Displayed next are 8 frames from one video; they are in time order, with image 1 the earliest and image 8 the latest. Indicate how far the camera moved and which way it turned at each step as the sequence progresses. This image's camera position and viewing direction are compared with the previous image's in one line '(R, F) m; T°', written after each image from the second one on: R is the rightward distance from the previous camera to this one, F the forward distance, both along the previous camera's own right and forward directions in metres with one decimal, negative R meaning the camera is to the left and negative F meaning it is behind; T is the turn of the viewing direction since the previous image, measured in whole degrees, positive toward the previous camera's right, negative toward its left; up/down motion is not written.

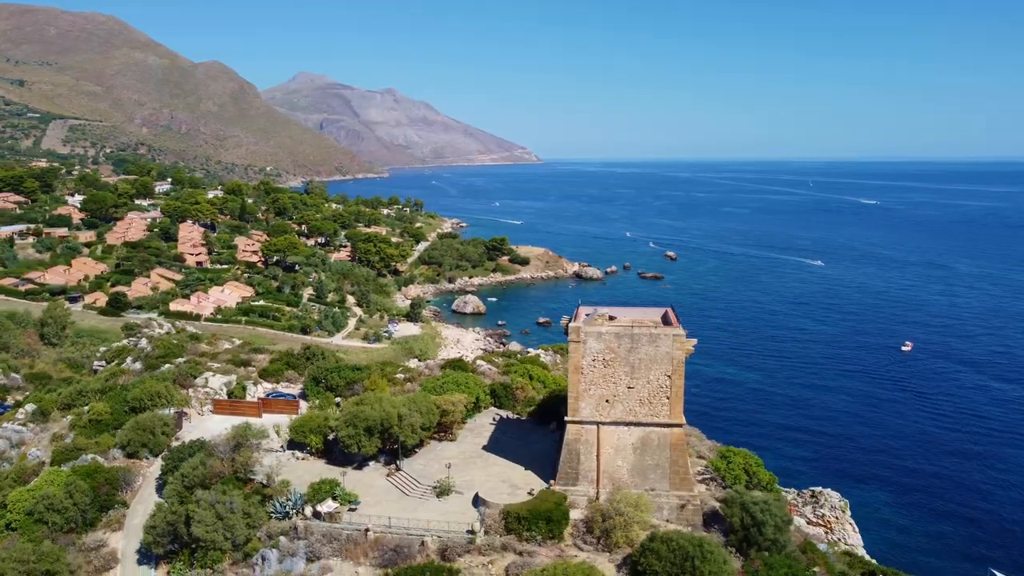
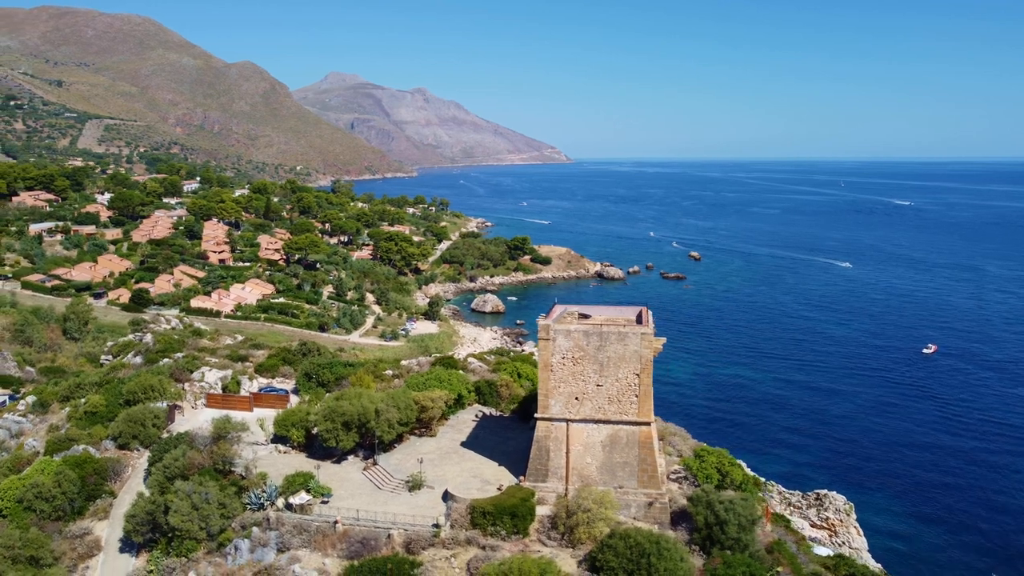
(+0.9, -0.1) m; -2°
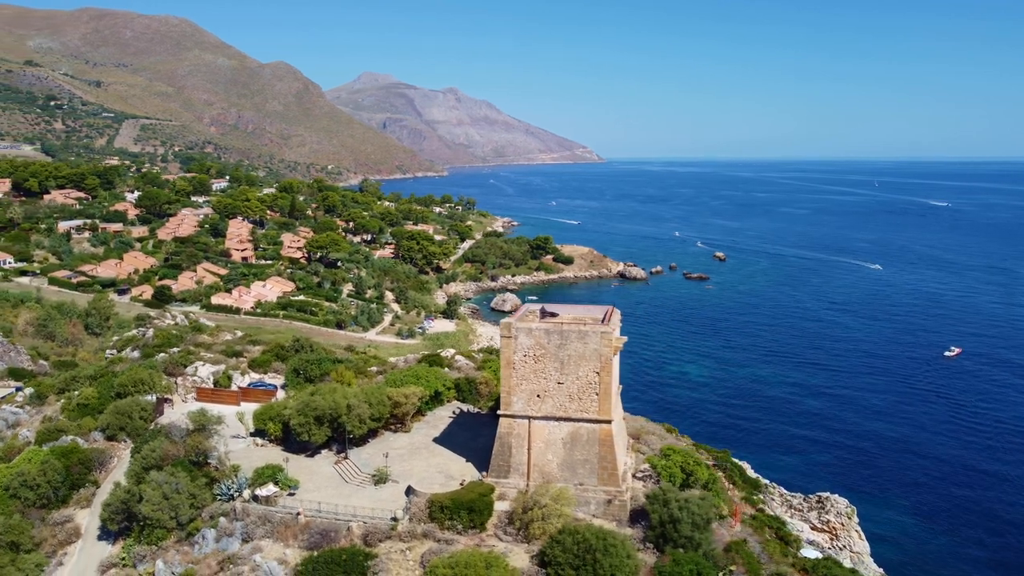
(+1.1, -0.1) m; -2°
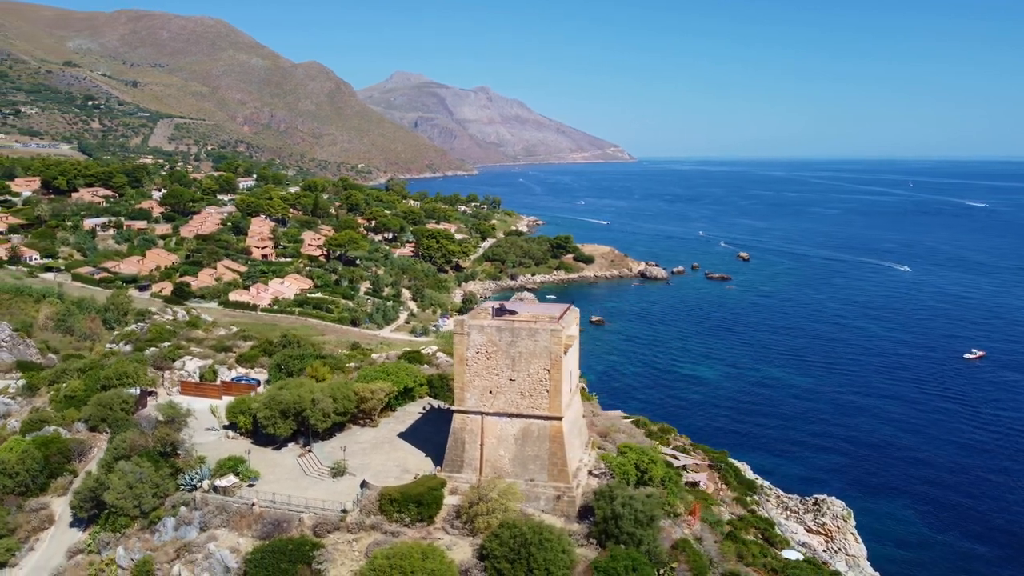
(+1.3, -0.1) m; -2°
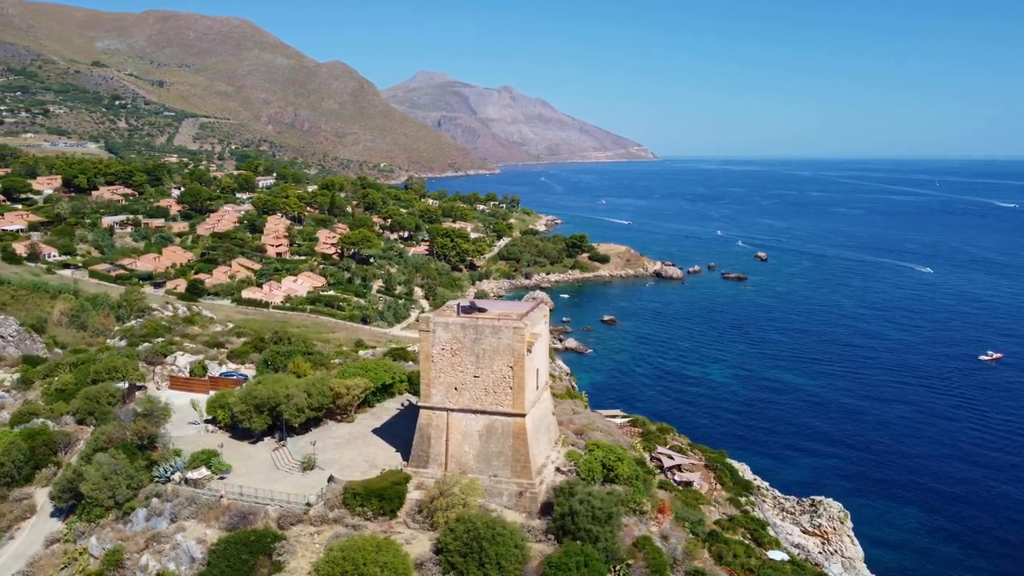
(+0.9, -0.1) m; -1°
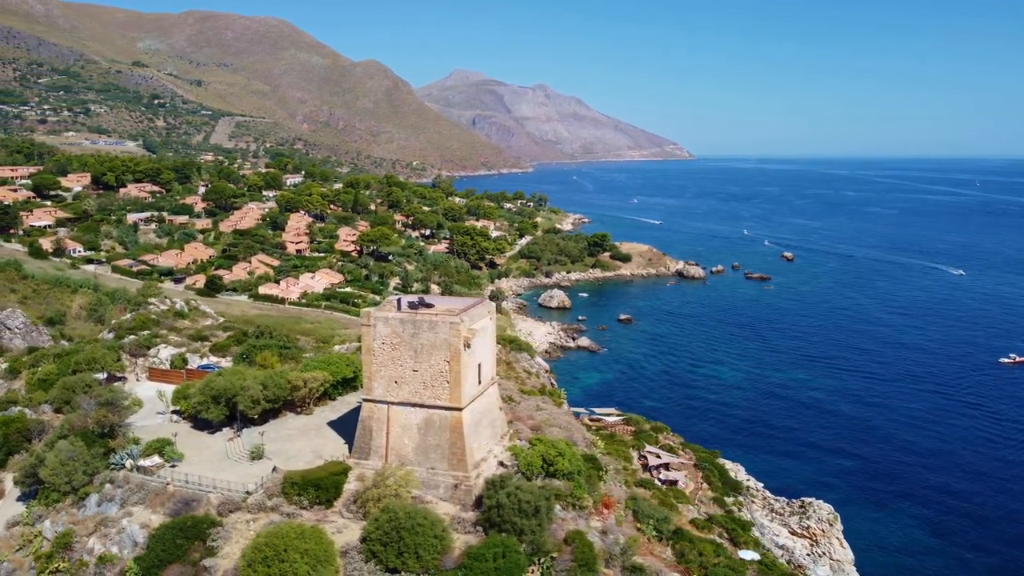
(+1.6, -0.2) m; -2°
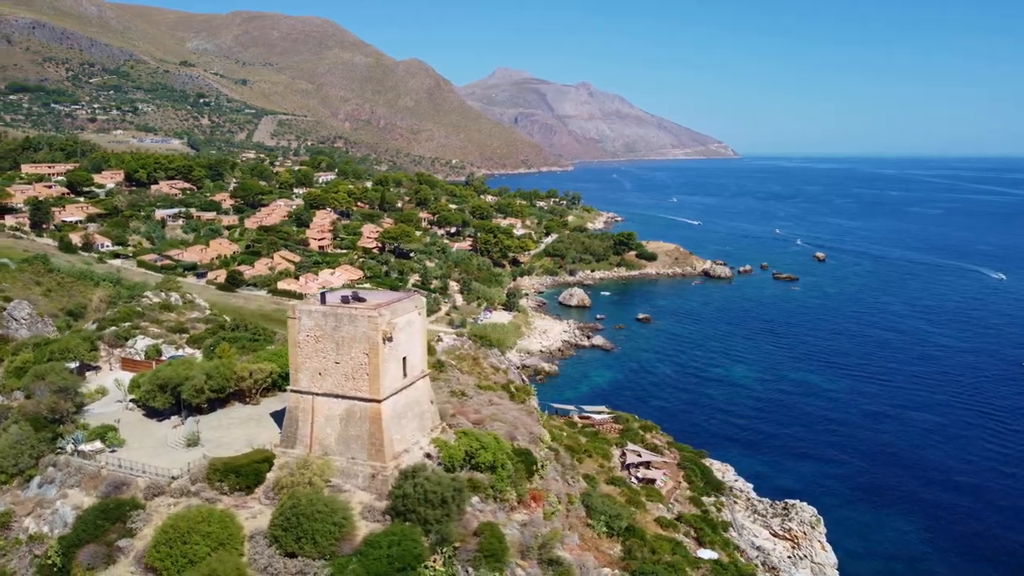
(+2.1, -0.2) m; -3°
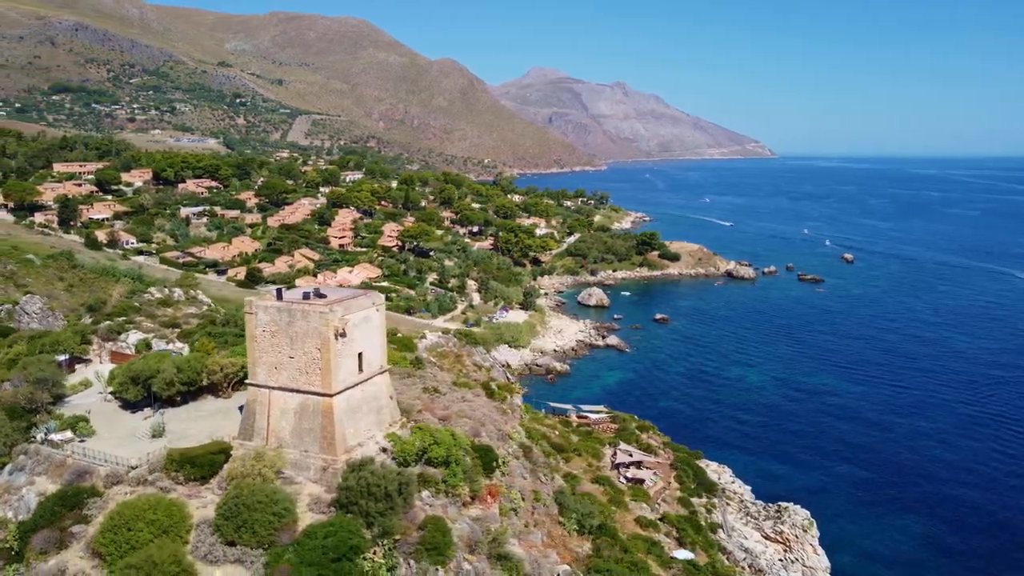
(+1.4, -0.1) m; -2°
